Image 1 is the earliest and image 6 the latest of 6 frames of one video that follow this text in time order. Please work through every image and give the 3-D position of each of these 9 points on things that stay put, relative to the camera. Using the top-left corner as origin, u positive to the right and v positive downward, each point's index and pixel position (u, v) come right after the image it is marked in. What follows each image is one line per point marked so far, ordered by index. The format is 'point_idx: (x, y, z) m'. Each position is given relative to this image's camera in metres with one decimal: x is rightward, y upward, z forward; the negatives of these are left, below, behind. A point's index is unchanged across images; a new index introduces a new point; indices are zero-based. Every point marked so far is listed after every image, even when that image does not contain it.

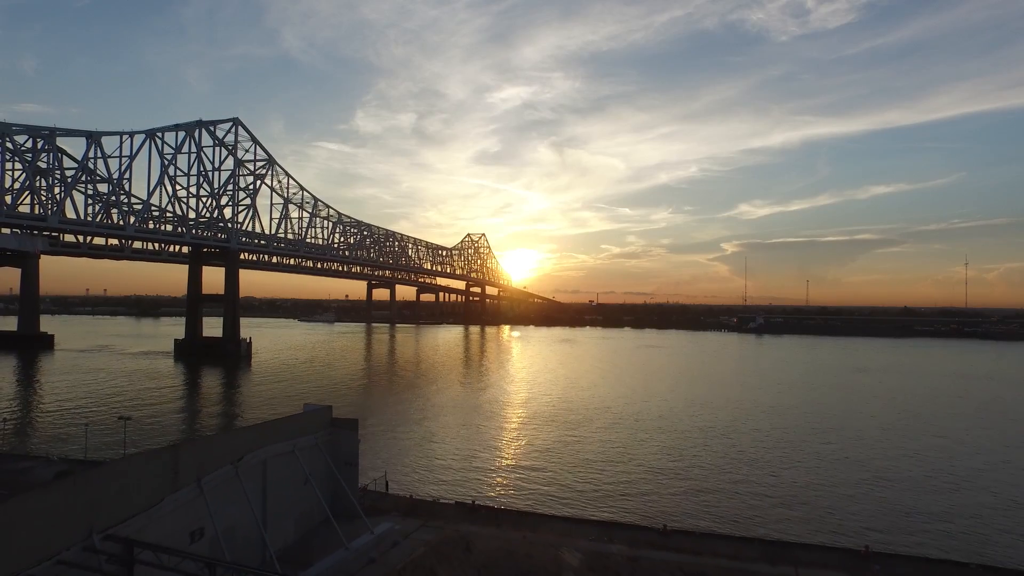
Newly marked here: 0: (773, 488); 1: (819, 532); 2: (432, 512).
0: (+8.2, -6.2, +19.3) m
1: (+7.6, -6.0, +15.4) m
2: (-1.9, -5.4, +15.2) m
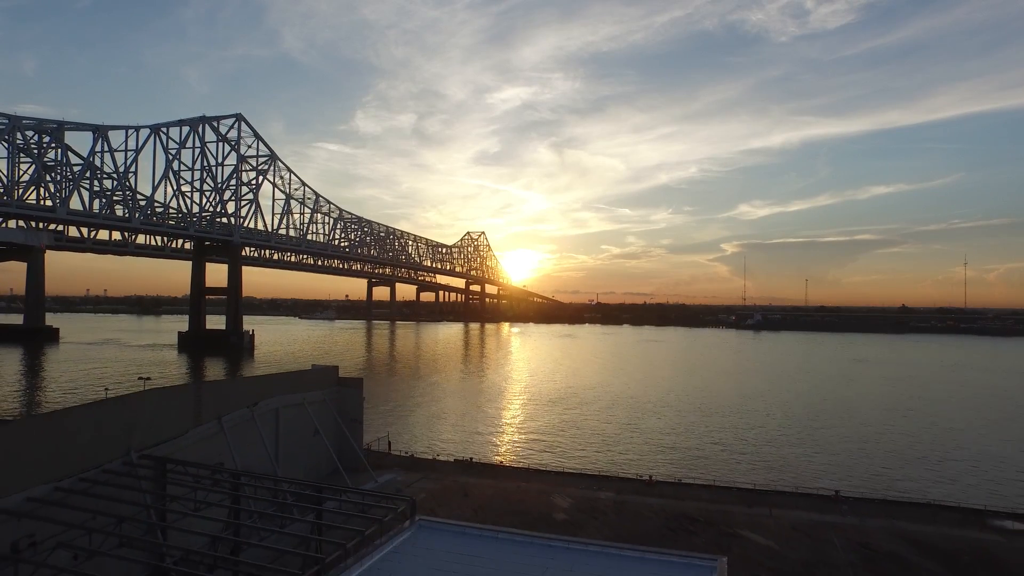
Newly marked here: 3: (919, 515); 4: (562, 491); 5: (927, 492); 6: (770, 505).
0: (+8.1, -5.4, +20.3) m
1: (+7.5, -5.2, +16.4) m
2: (-2.1, -4.6, +16.2) m
3: (+8.2, -4.6, +12.6) m
4: (+1.2, -4.7, +14.5) m
5: (+10.3, -5.1, +15.5) m
6: (+5.5, -4.7, +13.5) m
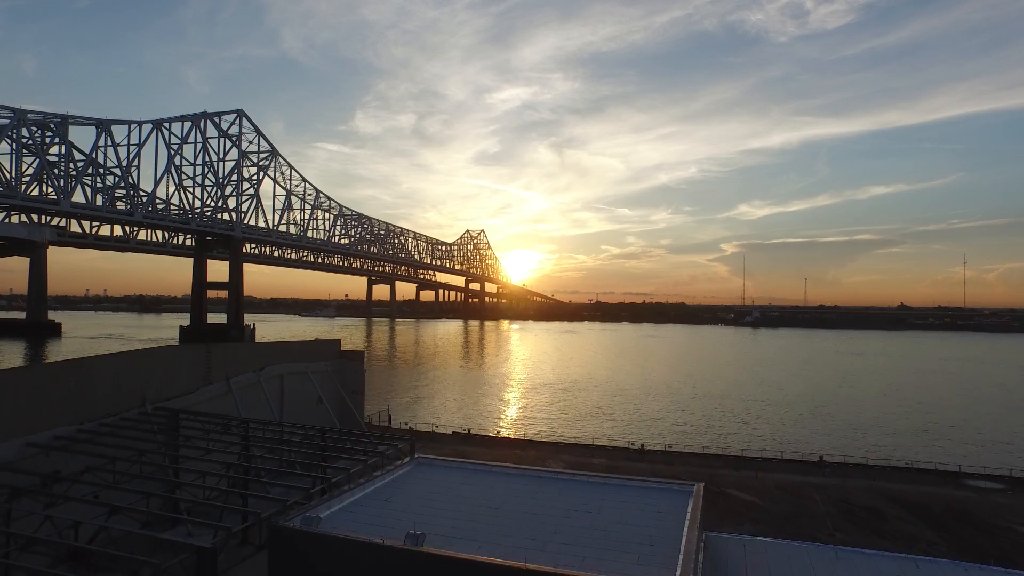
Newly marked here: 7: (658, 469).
0: (+8.0, -4.8, +20.9) m
1: (+7.4, -4.5, +16.9) m
2: (-2.2, -4.0, +16.7) m
3: (+8.1, -4.0, +13.1) m
4: (+1.1, -4.1, +15.1) m
5: (+10.2, -4.5, +16.0) m
6: (+5.5, -4.1, +14.0) m
7: (+3.3, -4.2, +14.2) m
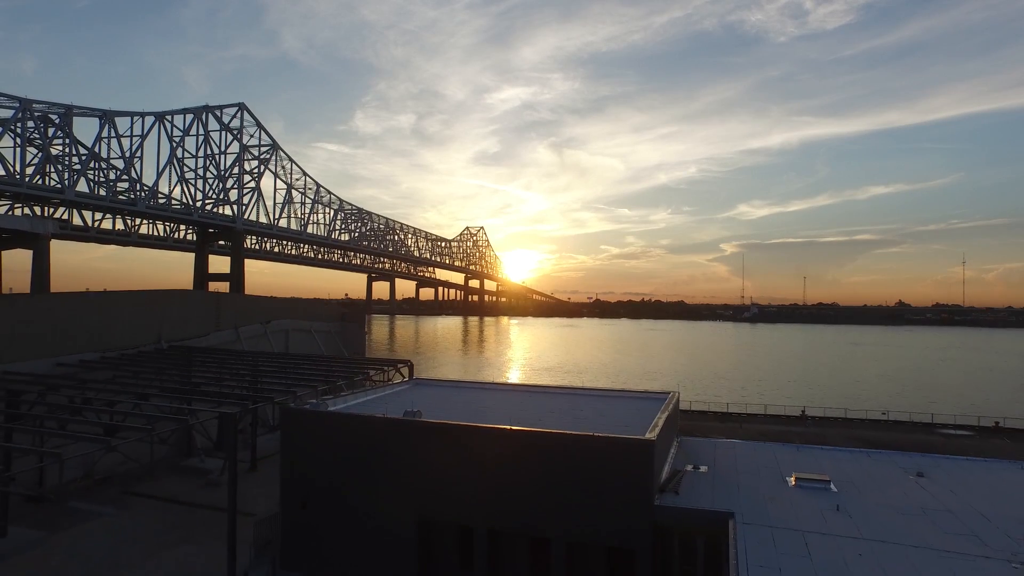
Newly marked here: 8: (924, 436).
0: (+7.9, -3.9, +21.5) m
1: (+7.3, -3.6, +17.5) m
2: (-2.3, -3.1, +17.3) m
3: (+8.0, -3.1, +13.8) m
4: (+1.0, -3.2, +15.7) m
5: (+10.1, -3.5, +16.7) m
6: (+5.4, -3.2, +14.6) m
7: (+3.2, -3.2, +14.9) m
8: (+8.6, -3.1, +13.0) m
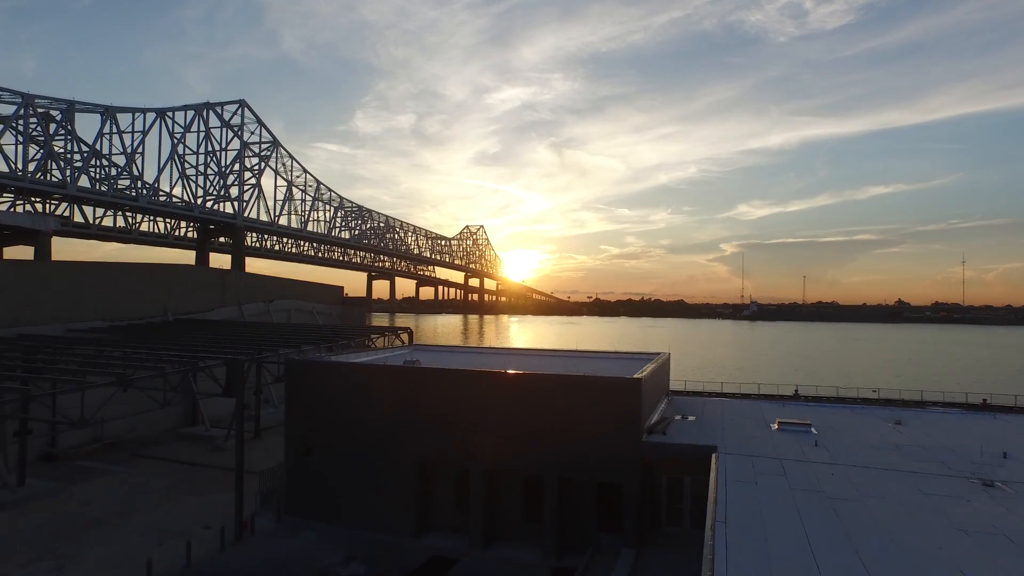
0: (+7.8, -3.4, +21.8) m
1: (+7.2, -3.2, +17.8) m
2: (-2.3, -2.7, +17.6) m
3: (+8.0, -2.6, +14.1) m
4: (+0.9, -2.8, +16.0) m
5: (+10.1, -3.1, +16.9) m
6: (+5.3, -2.7, +14.9) m
7: (+3.2, -2.8, +15.1) m
8: (+8.6, -2.7, +13.3) m
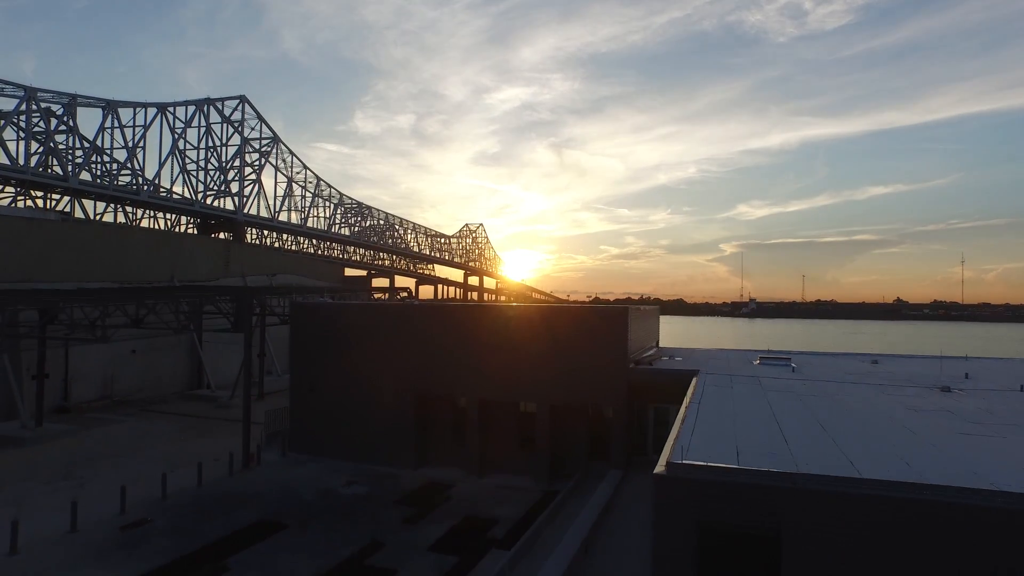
0: (+7.8, -2.9, +22.1) m
1: (+7.2, -2.6, +18.2) m
2: (-2.4, -2.1, +17.9) m
3: (+7.9, -2.0, +14.4) m
4: (+0.9, -2.2, +16.3) m
5: (+10.0, -2.5, +17.3) m
6: (+5.3, -2.2, +15.2) m
7: (+3.1, -2.2, +15.5) m
8: (+8.5, -2.1, +13.6) m
